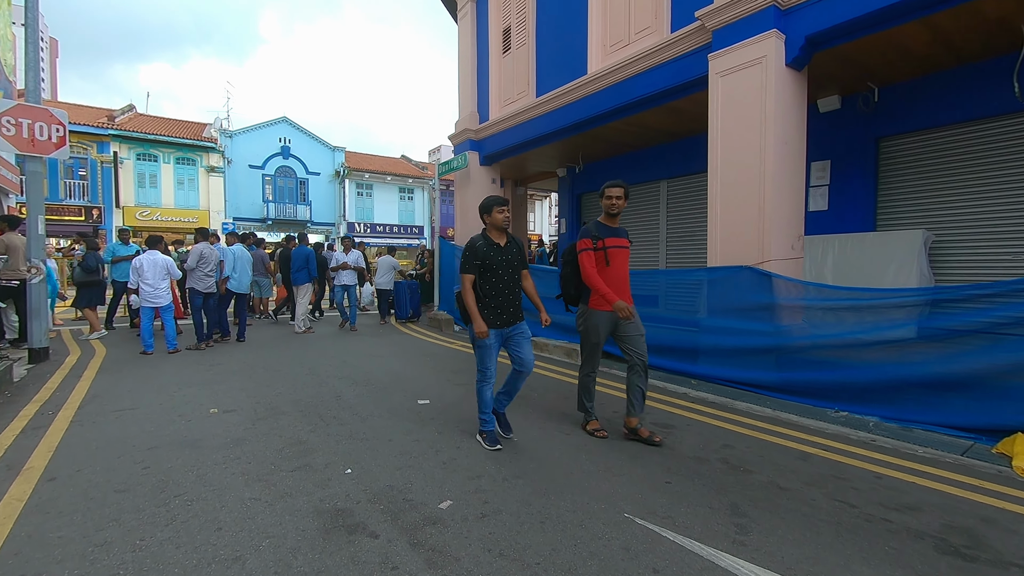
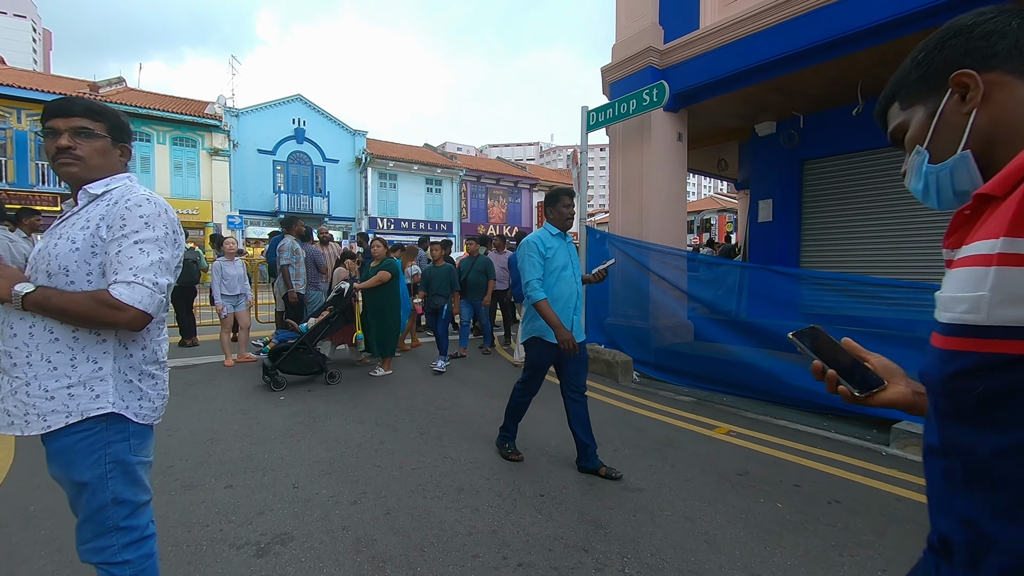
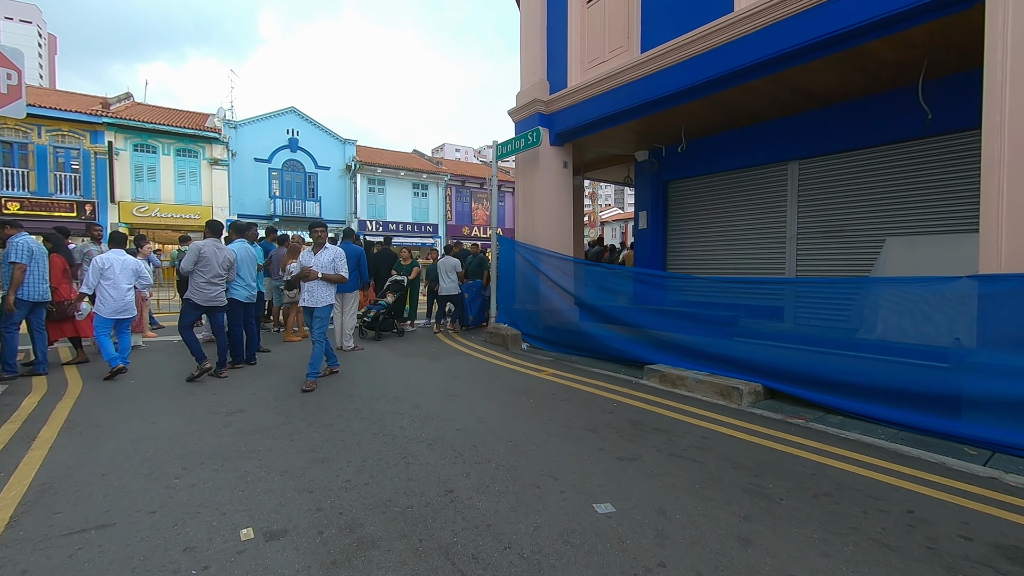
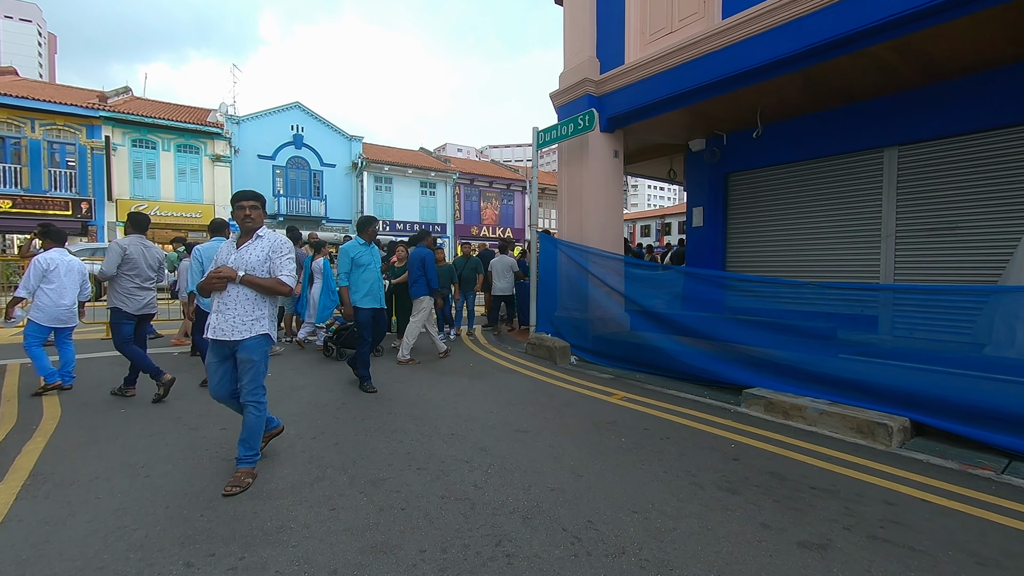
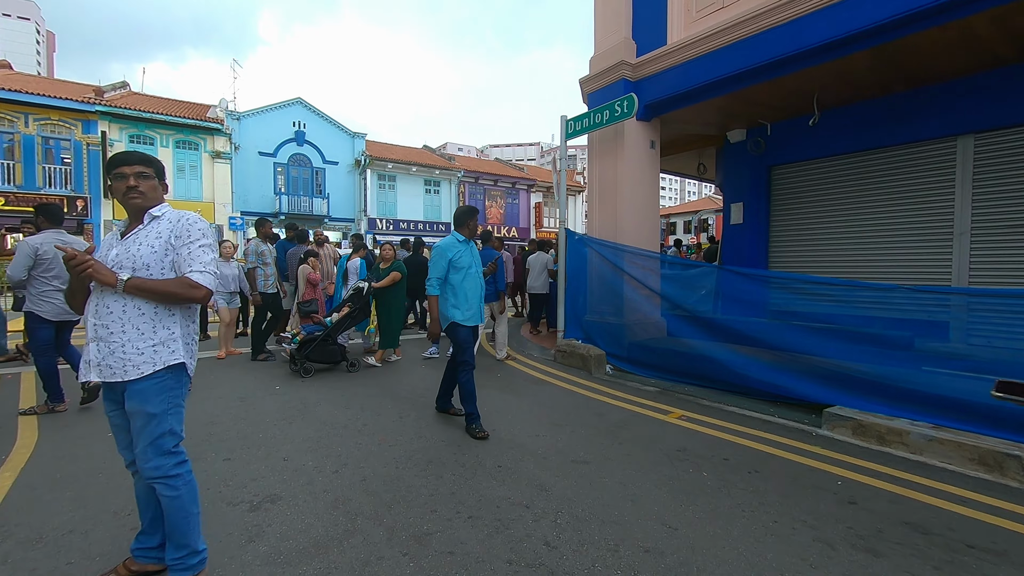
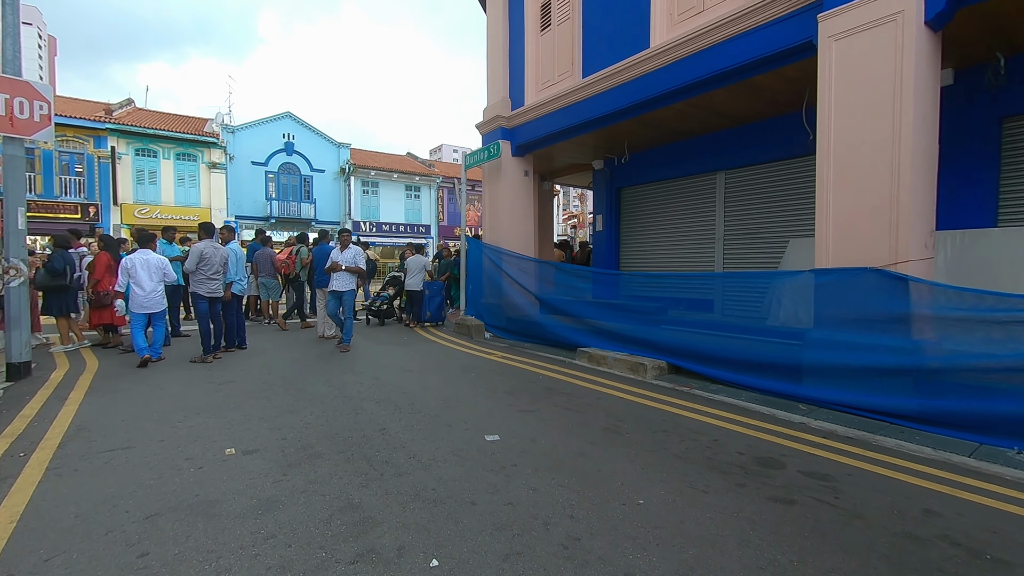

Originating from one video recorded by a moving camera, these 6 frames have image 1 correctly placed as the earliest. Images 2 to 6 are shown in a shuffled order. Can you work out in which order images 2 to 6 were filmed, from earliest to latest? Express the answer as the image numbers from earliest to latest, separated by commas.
6, 3, 4, 5, 2
